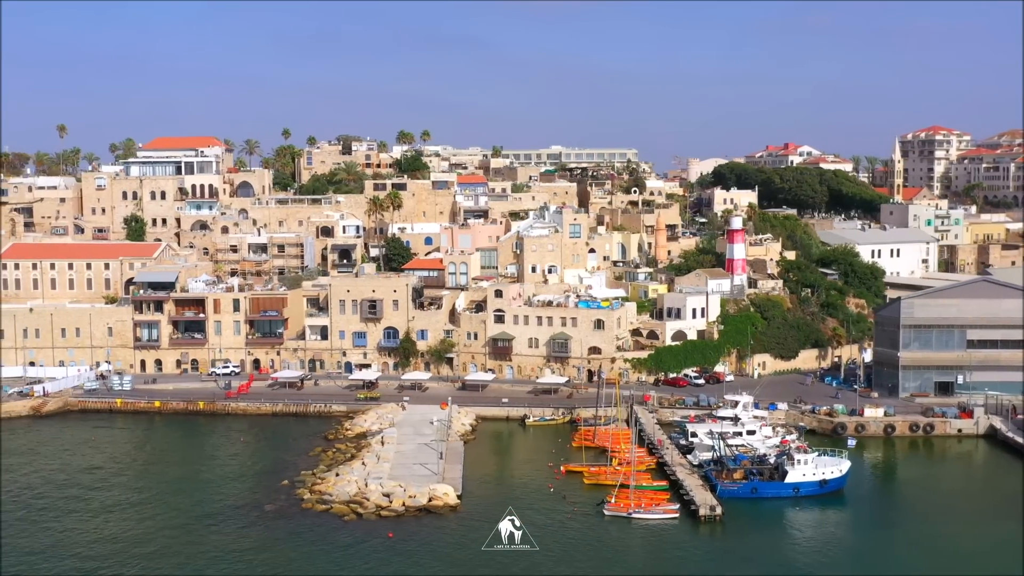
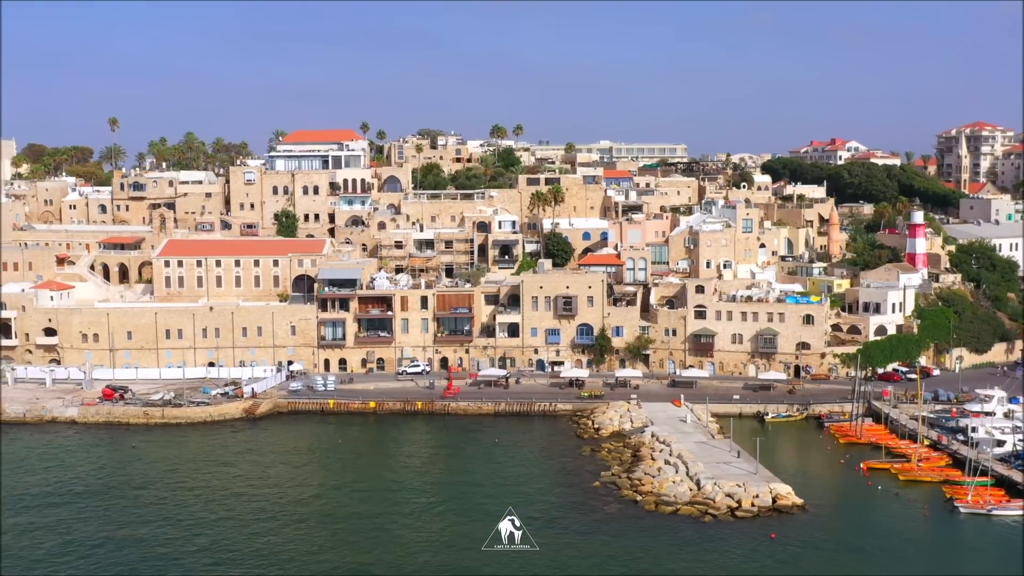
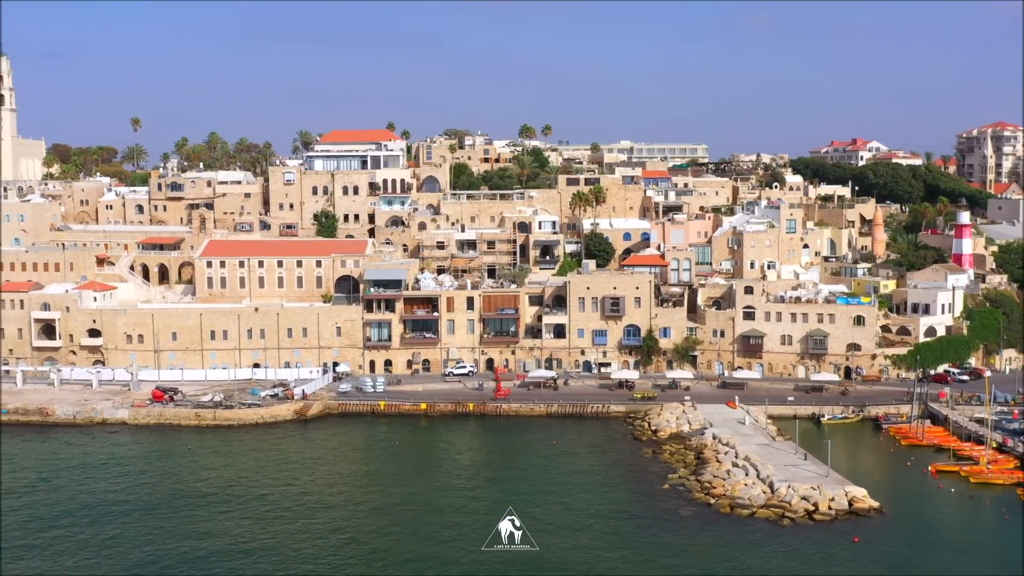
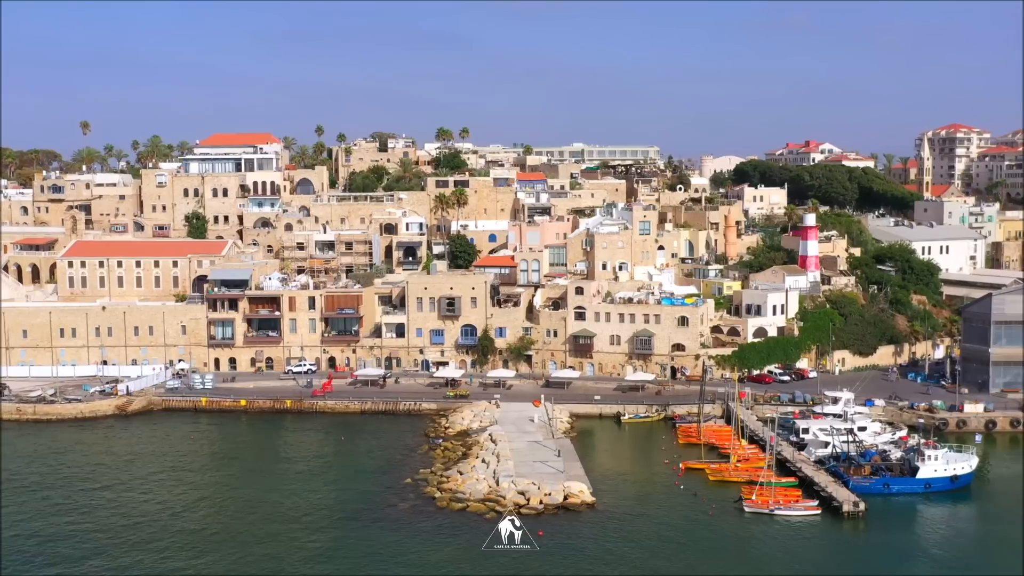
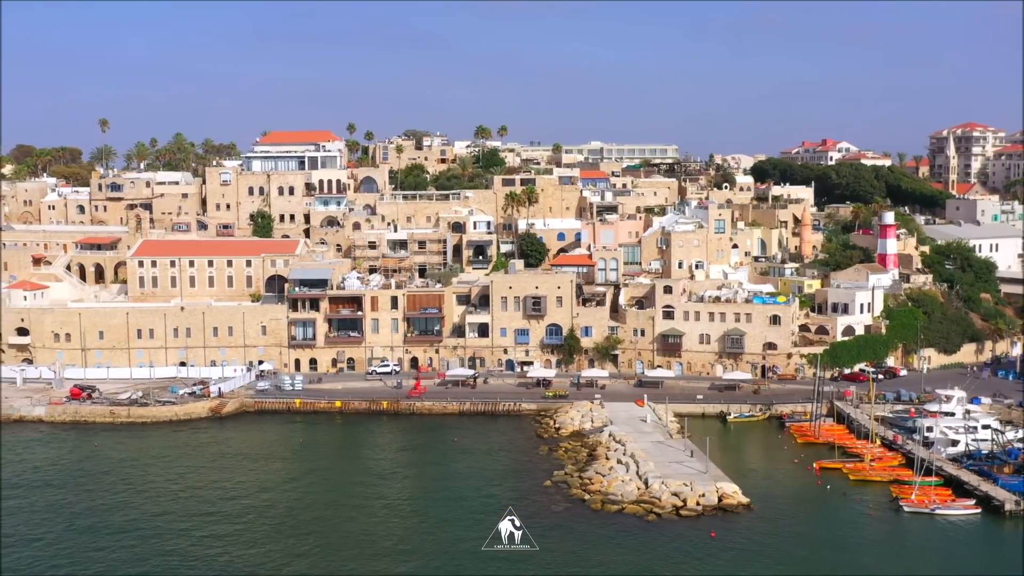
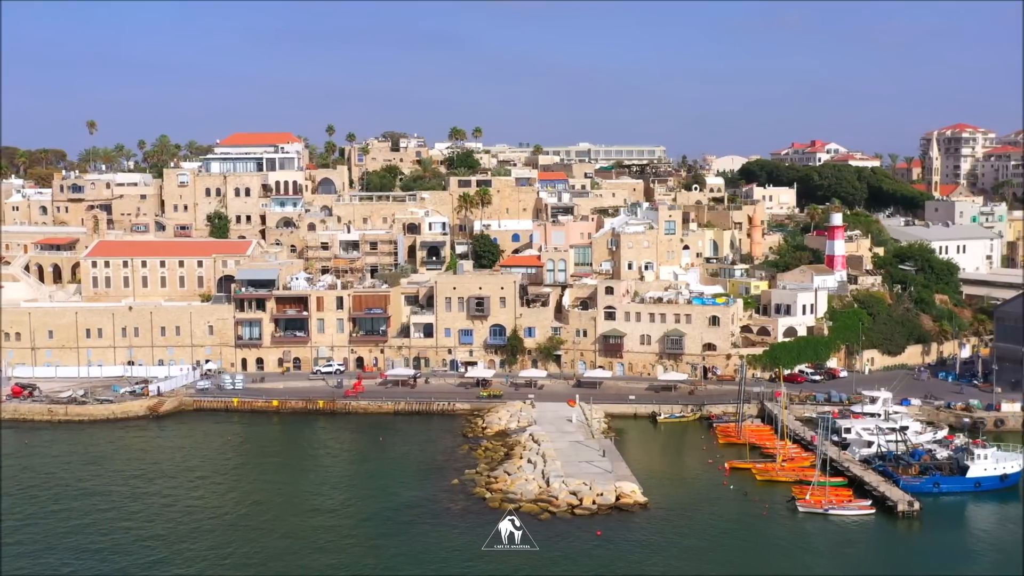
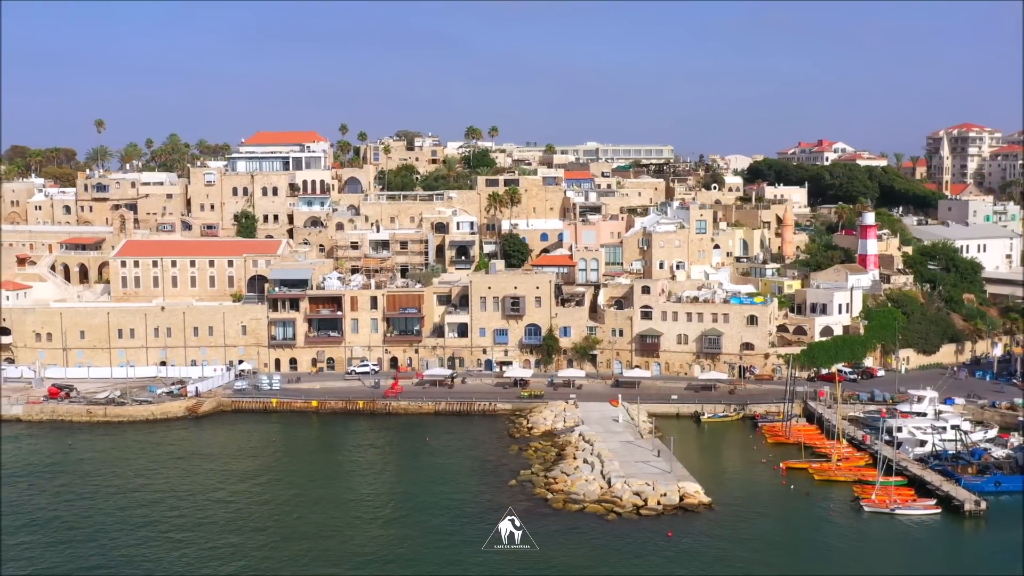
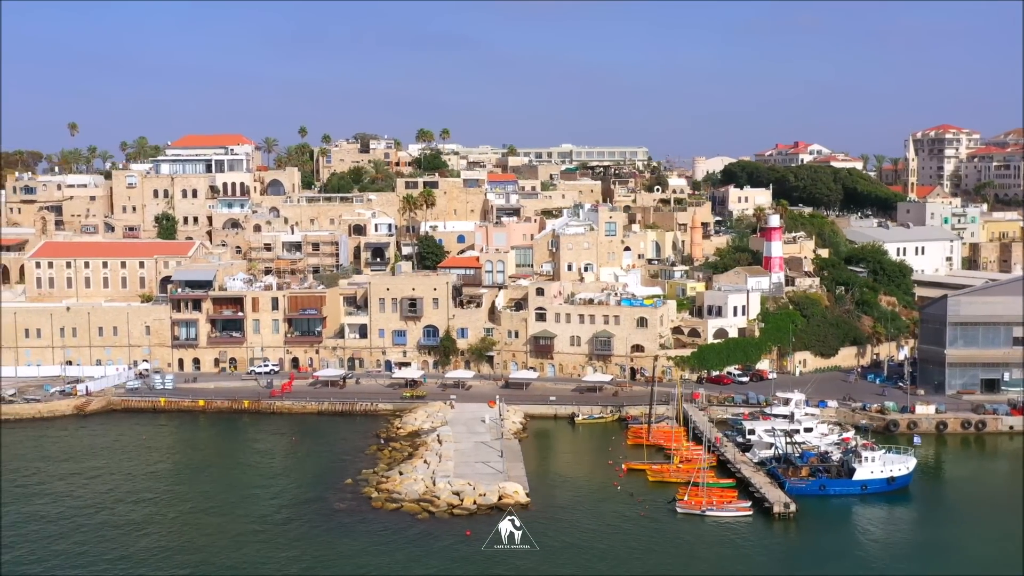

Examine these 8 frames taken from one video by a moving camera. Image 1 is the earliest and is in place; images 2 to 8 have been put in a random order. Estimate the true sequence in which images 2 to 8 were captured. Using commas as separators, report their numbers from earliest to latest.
8, 4, 6, 7, 5, 2, 3
